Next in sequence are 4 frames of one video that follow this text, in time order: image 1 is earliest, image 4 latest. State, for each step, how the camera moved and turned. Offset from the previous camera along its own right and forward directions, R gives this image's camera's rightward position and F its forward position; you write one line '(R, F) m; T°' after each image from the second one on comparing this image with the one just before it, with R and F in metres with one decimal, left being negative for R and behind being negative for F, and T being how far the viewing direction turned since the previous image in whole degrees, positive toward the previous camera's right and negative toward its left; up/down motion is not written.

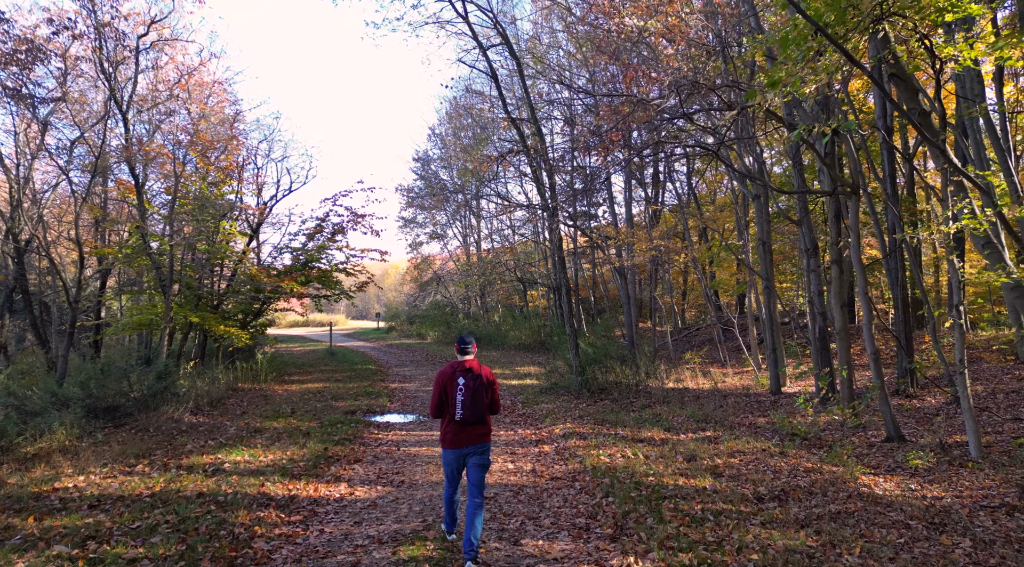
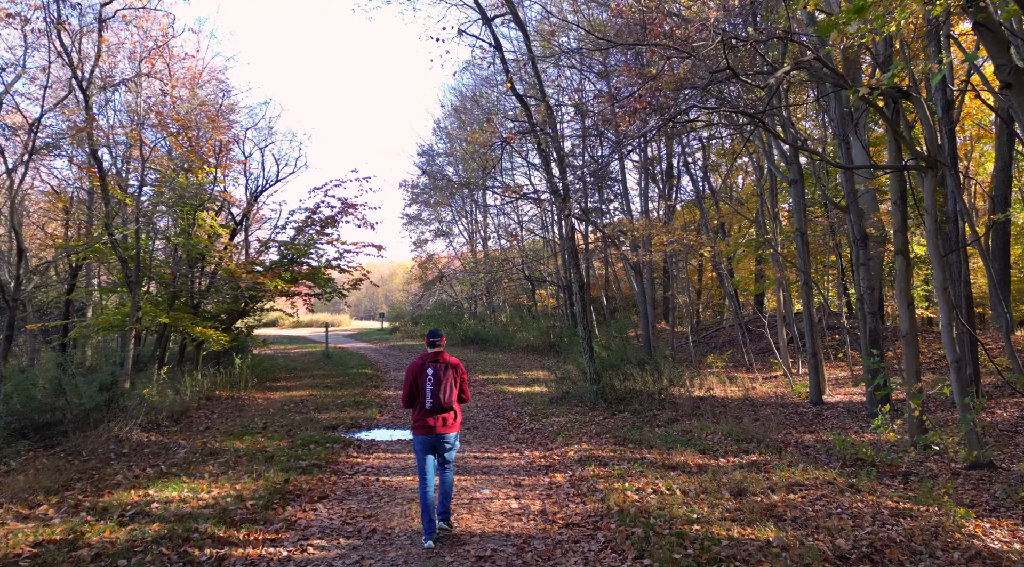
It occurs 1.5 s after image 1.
(0.0, +1.8) m; -1°
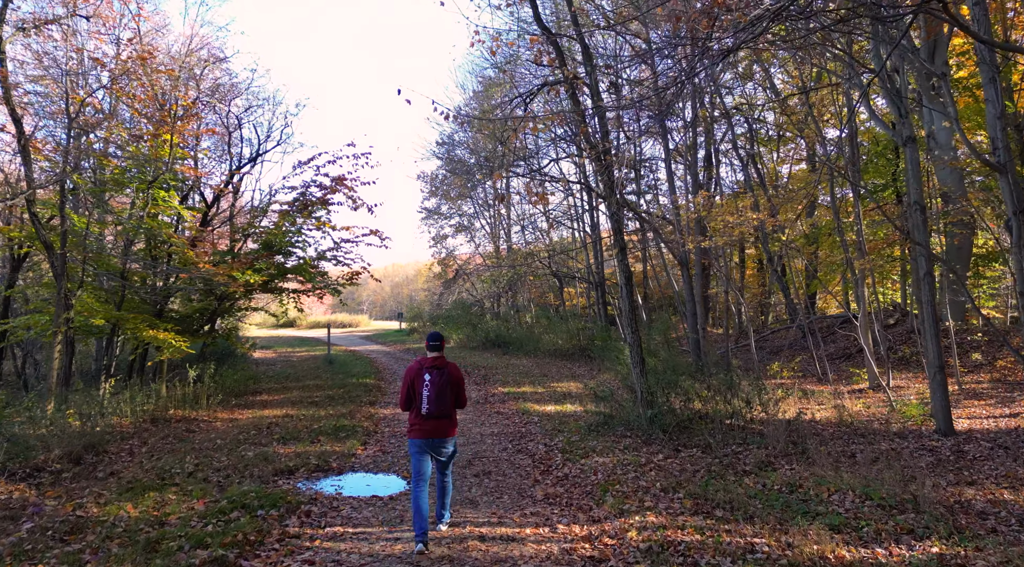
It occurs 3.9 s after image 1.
(0.0, +3.3) m; -2°
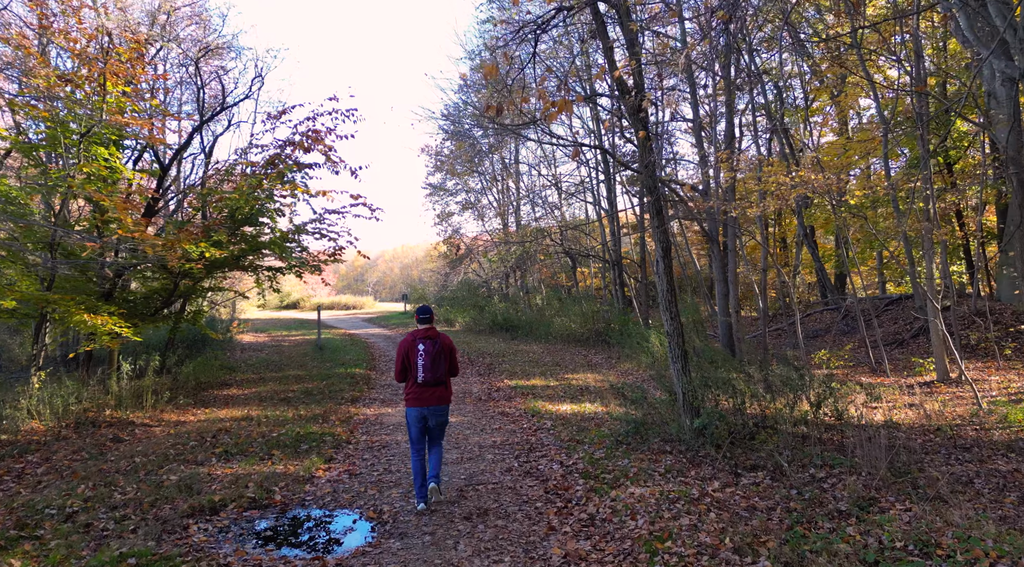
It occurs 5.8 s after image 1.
(0.0, +2.3) m; -1°
